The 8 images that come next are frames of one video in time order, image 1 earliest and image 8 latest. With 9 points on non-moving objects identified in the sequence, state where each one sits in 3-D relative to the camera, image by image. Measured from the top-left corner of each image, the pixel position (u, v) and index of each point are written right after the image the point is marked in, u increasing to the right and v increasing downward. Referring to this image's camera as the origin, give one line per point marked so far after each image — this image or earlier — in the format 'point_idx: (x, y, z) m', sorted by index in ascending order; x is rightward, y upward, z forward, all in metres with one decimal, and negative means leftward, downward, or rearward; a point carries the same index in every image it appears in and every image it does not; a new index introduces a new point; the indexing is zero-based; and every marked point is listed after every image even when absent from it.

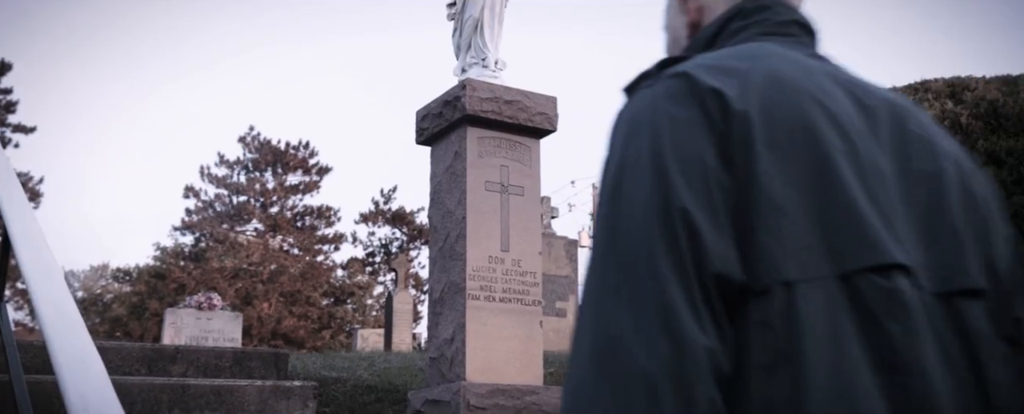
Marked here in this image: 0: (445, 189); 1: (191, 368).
0: (-0.4, +0.1, +5.0) m
1: (-1.8, -0.9, +4.6) m
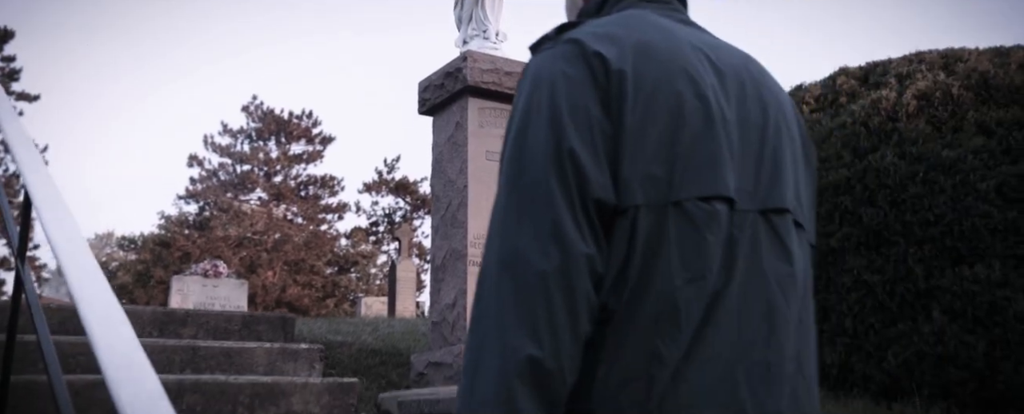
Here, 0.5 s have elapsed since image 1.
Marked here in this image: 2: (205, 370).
0: (-0.4, +0.3, +5.1) m
1: (-1.8, -0.7, +4.8) m
2: (-1.6, -0.8, +4.2) m
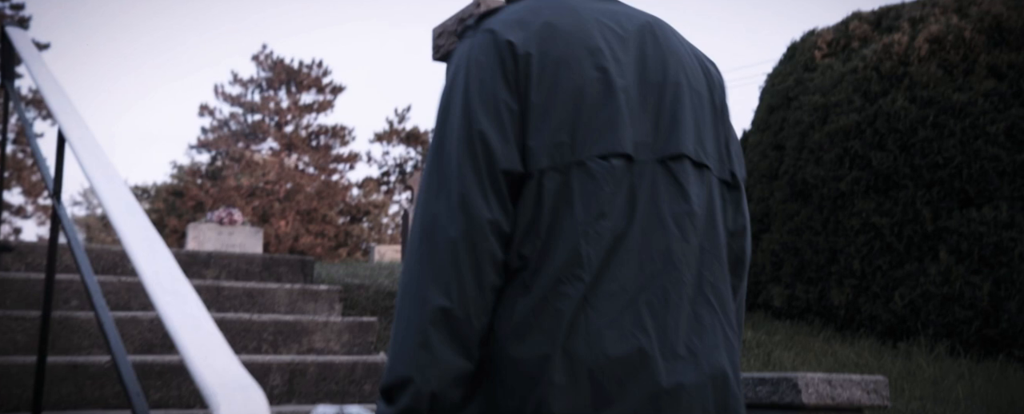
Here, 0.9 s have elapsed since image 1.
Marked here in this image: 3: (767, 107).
0: (-0.3, +0.6, +5.2) m
1: (-1.7, -0.4, +4.9) m
2: (-1.5, -0.5, +4.4) m
3: (+1.7, +0.7, +5.5) m
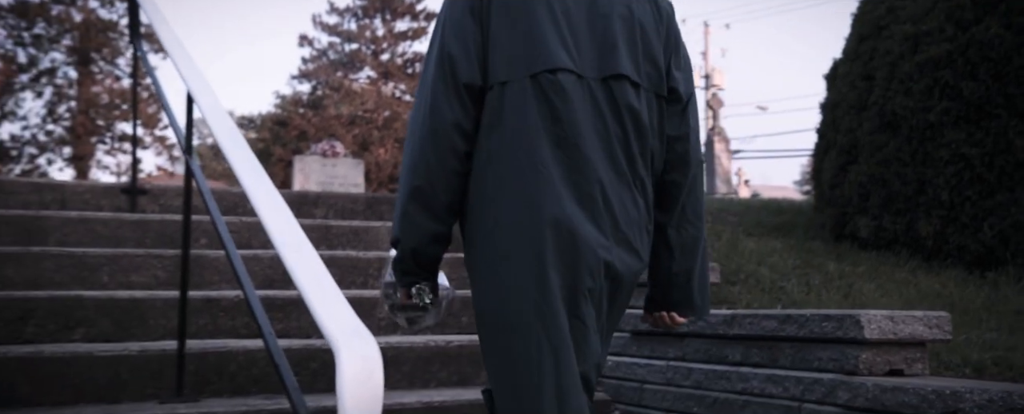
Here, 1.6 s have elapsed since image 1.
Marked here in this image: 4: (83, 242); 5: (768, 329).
0: (+0.2, +1.0, +5.3) m
1: (-1.2, 0.0, +5.3) m
2: (-1.0, -0.2, +4.8) m
3: (+2.3, +1.1, +5.5) m
4: (-2.2, -0.2, +4.2) m
5: (+0.9, -0.4, +3.0) m
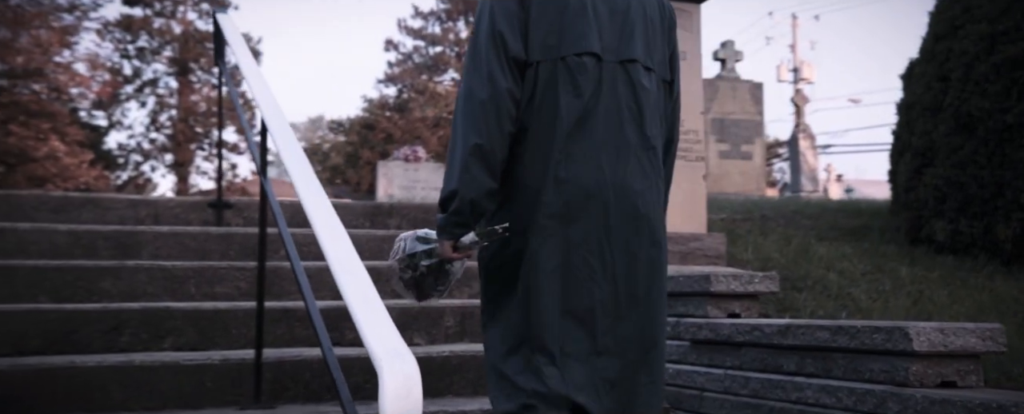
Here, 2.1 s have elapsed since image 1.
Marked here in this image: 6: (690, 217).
0: (+0.7, +1.0, +5.4) m
1: (-0.7, -0.1, +5.5) m
2: (-0.6, -0.3, +5.0) m
3: (+2.7, +1.1, +5.3) m
4: (-1.9, -0.3, +4.5) m
5: (+1.1, -0.5, +3.0) m
6: (+1.1, -0.1, +5.2) m
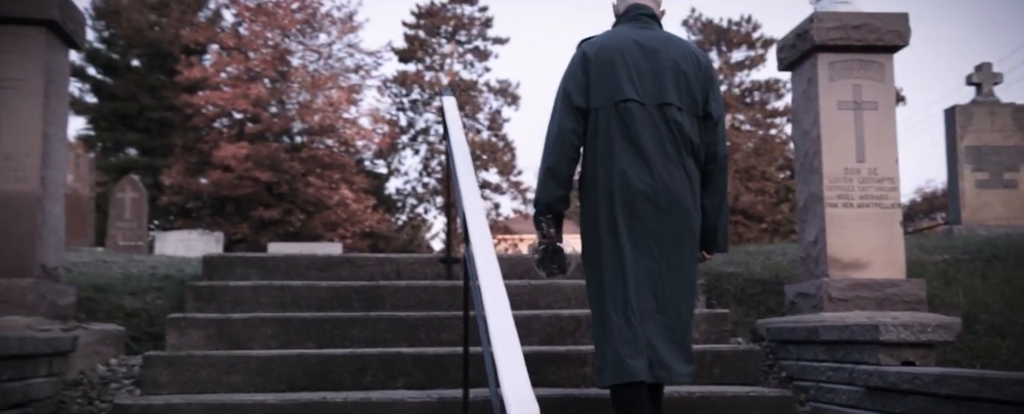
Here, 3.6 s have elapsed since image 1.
0: (+2.0, +0.7, +5.6) m
1: (+0.7, -0.5, +6.1) m
2: (+0.7, -0.6, +5.5) m
3: (+3.9, +0.9, +4.9) m
4: (-0.7, -0.6, +5.4) m
5: (+1.7, -0.7, +3.1) m
6: (+2.4, -0.3, +5.2) m
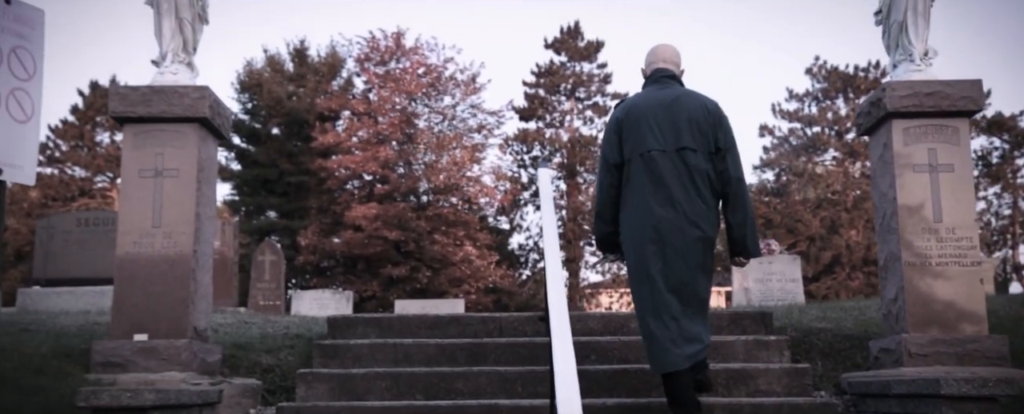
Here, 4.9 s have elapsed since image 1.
0: (+2.6, +0.2, +5.8) m
1: (+1.4, -0.9, +6.4) m
2: (+1.3, -1.1, +5.9) m
3: (+4.4, +0.6, +4.9) m
4: (0.0, -1.1, +5.9) m
5: (+2.0, -1.0, +3.3) m
6: (+2.9, -0.7, +5.3) m
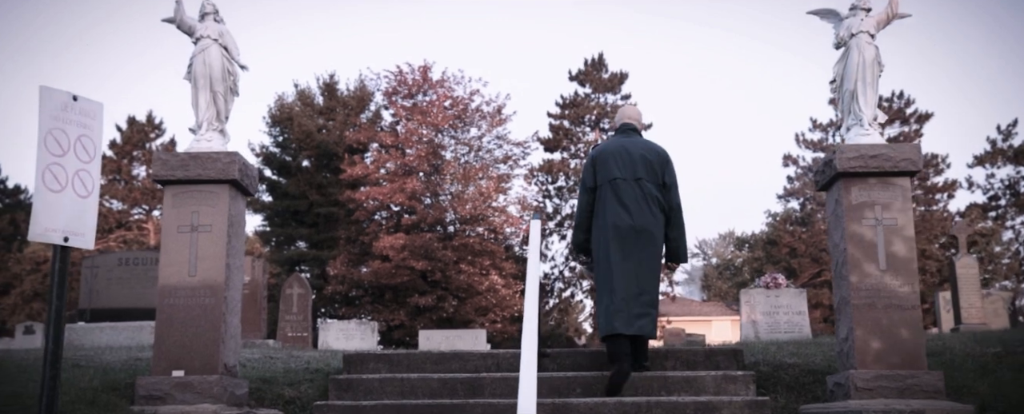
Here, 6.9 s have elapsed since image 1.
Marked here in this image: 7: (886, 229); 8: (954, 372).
0: (+2.5, -0.1, +6.5) m
1: (+1.4, -1.3, +7.1) m
2: (+1.2, -1.5, +6.5) m
3: (+4.3, +0.2, +5.5) m
4: (-0.1, -1.5, +6.7) m
5: (+1.9, -1.3, +3.9) m
6: (+2.8, -1.1, +5.9) m
7: (+2.8, -0.2, +6.2) m
8: (+3.4, -1.3, +6.3) m
